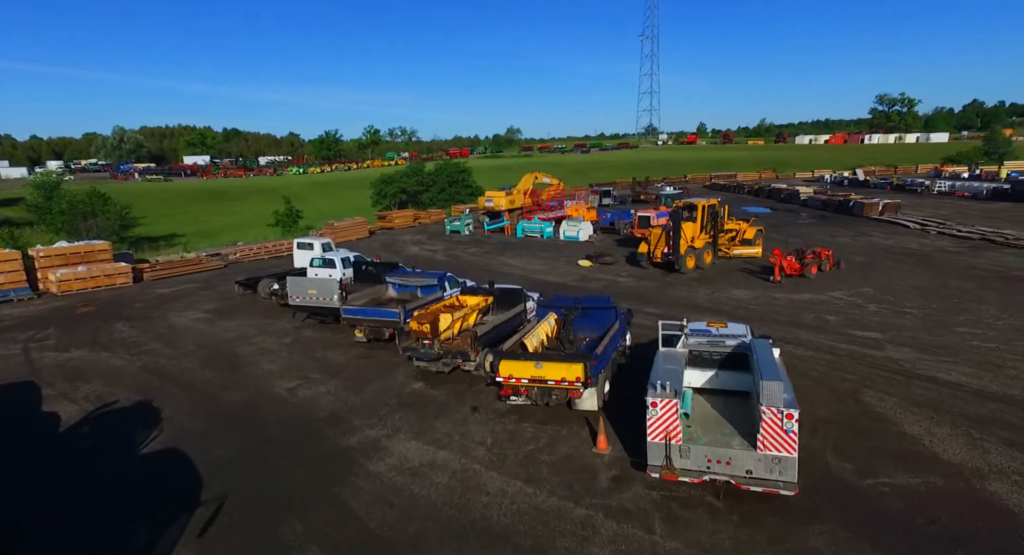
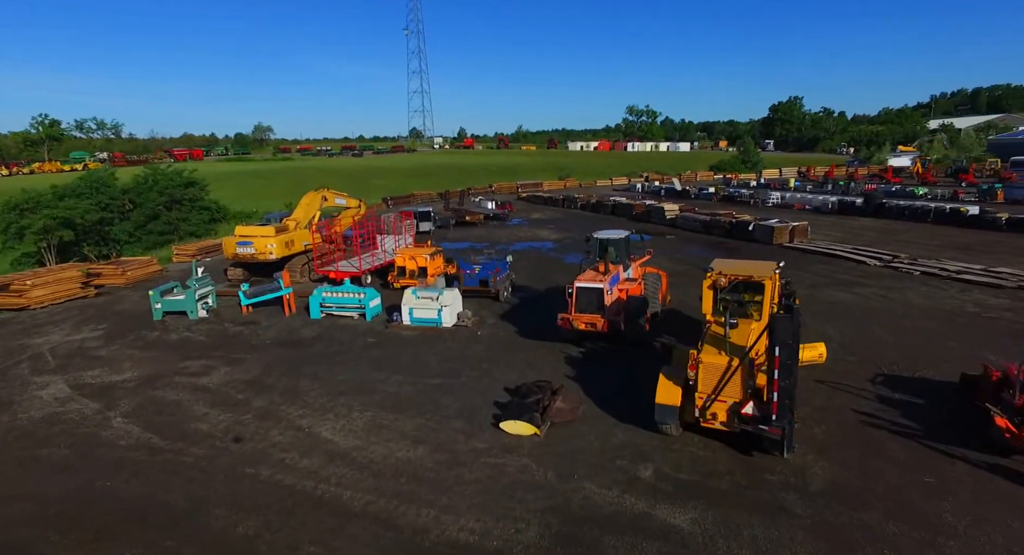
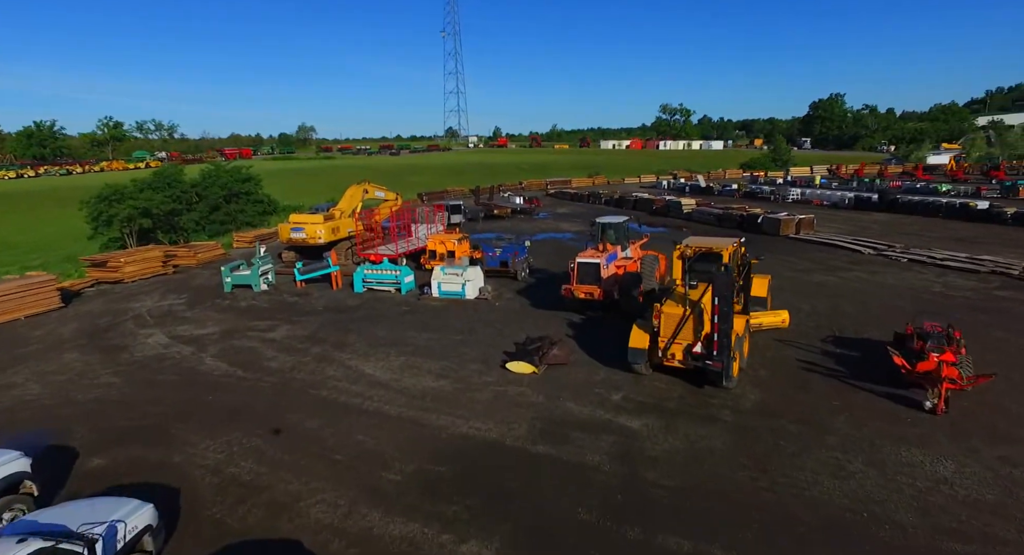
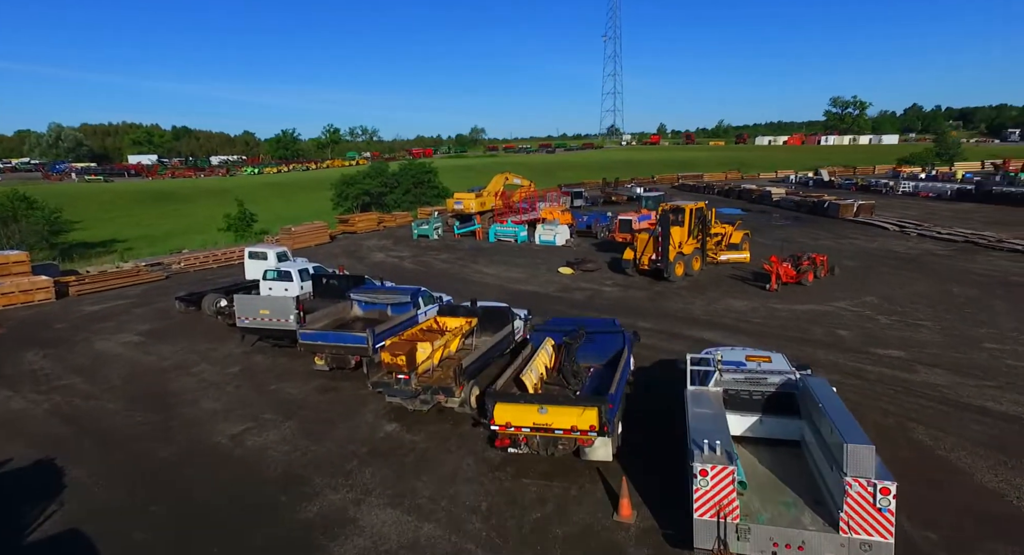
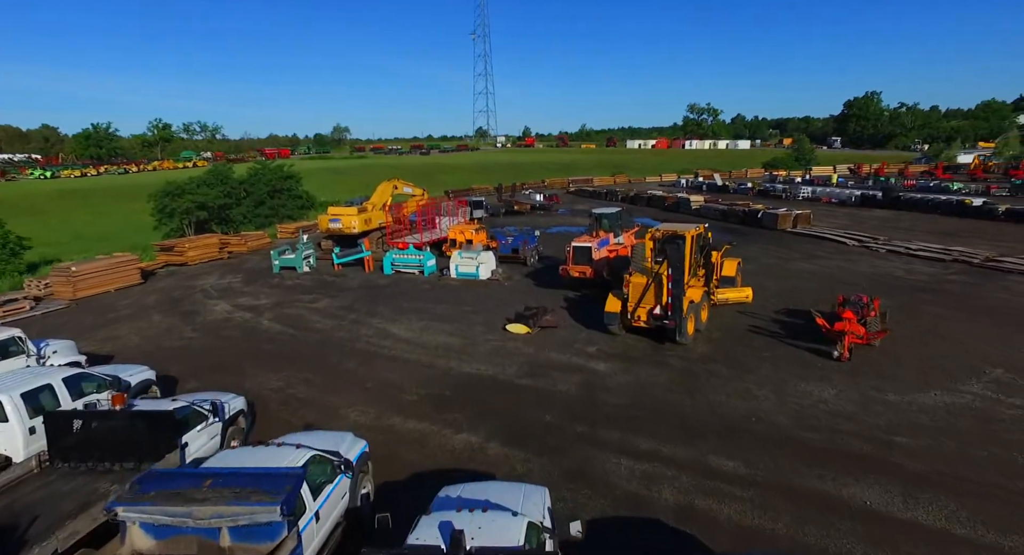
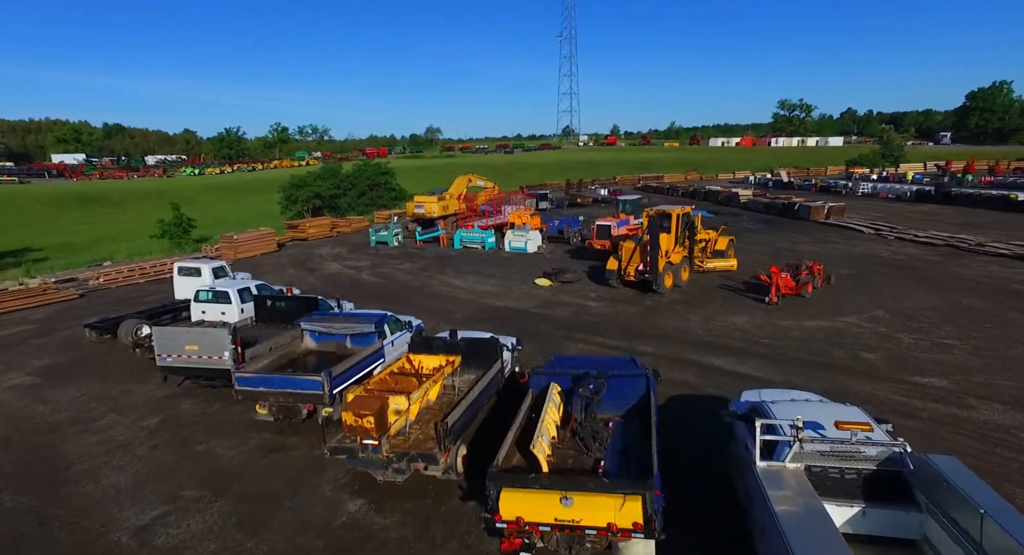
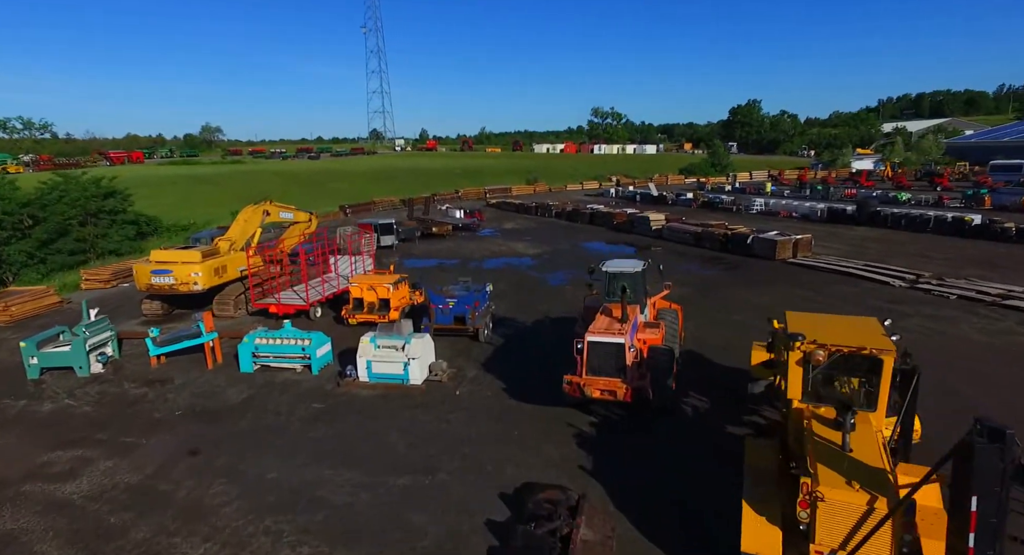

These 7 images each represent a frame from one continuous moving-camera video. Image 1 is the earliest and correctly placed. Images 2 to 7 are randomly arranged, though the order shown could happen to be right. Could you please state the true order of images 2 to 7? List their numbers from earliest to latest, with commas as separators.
4, 6, 5, 3, 2, 7
